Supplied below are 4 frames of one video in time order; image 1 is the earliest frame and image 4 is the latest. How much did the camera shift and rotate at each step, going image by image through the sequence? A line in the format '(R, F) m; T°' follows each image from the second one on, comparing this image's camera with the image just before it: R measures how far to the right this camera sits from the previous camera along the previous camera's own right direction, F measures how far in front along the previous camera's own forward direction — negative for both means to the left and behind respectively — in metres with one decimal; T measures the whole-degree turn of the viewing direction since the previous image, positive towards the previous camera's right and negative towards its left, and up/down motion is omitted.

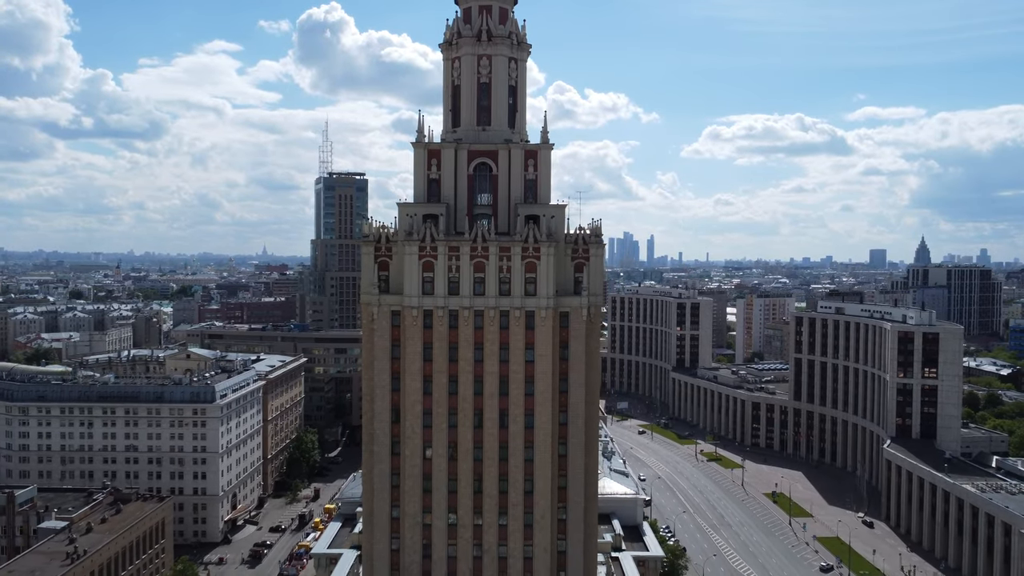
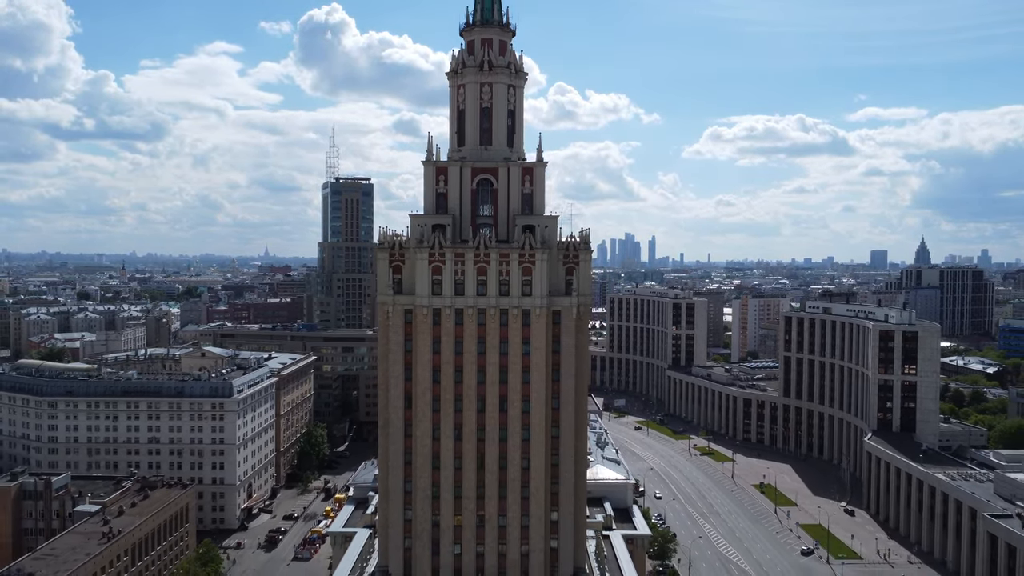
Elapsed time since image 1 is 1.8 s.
(+0.2, -5.8) m; 0°
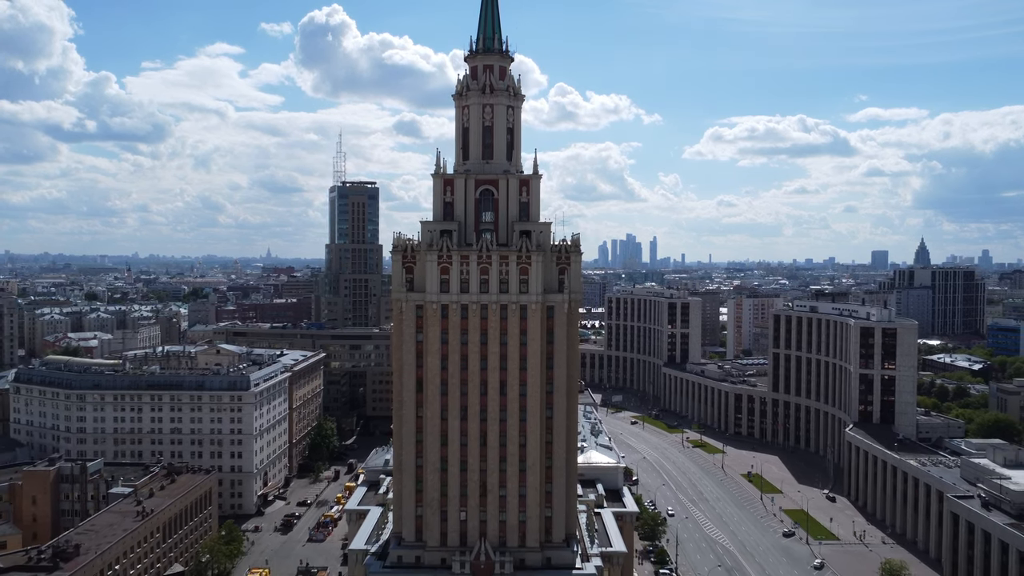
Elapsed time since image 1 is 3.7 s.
(+0.2, -6.5) m; 0°
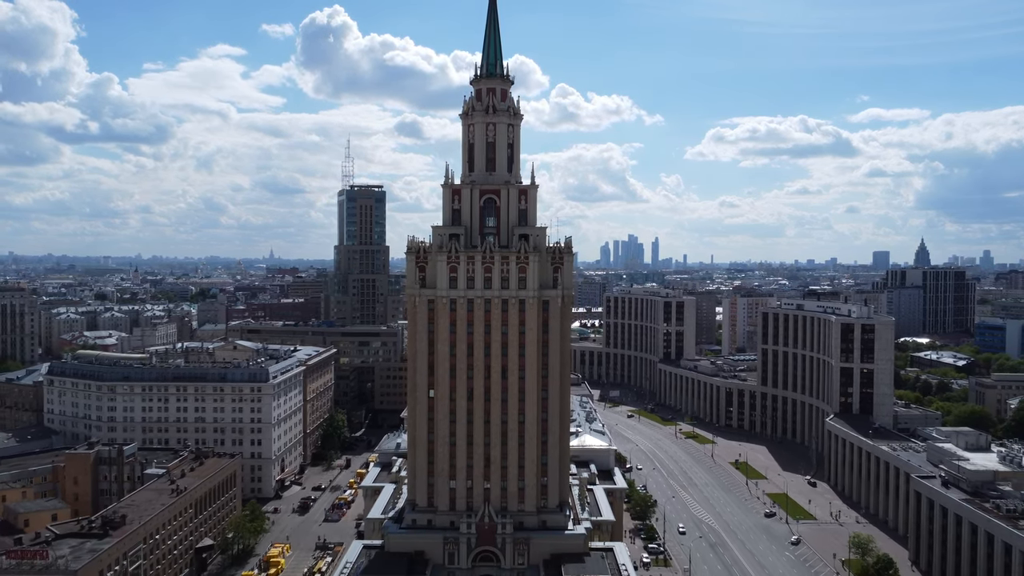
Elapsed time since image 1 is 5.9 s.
(+0.1, -7.8) m; 0°
